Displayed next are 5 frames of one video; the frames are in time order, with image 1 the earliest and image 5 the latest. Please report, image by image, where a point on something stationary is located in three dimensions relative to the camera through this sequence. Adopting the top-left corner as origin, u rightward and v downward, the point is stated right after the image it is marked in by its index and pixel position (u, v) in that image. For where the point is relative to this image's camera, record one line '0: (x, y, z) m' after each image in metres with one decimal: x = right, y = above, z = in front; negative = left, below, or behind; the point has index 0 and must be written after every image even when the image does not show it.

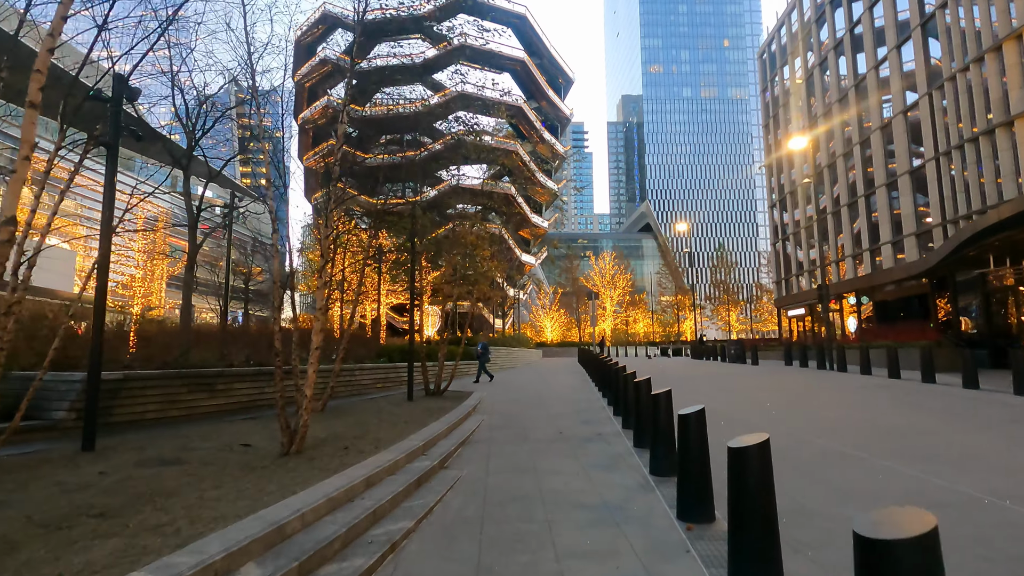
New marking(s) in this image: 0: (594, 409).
0: (+1.4, -2.1, +9.2) m
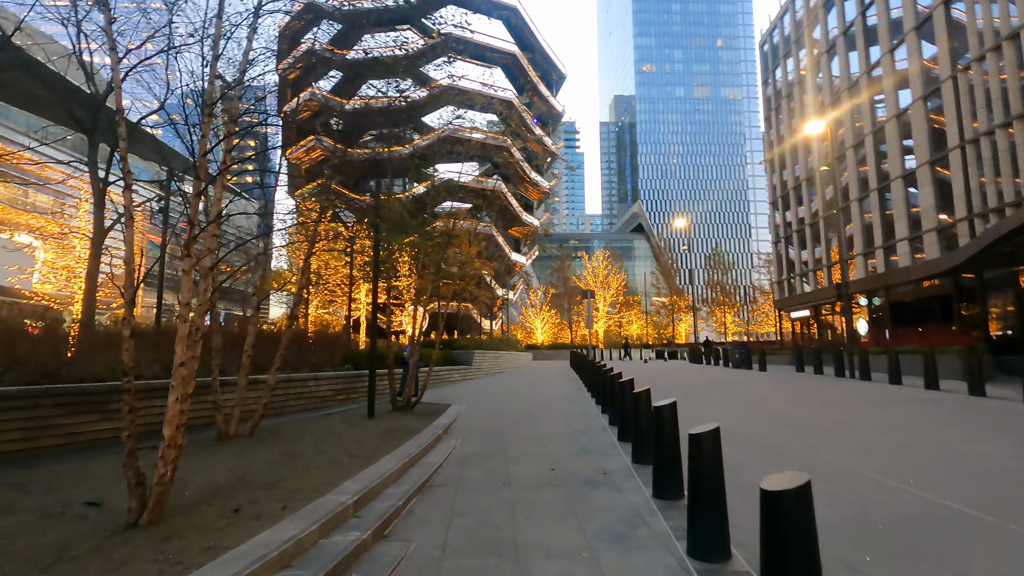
0: (+1.2, -2.0, +7.6) m
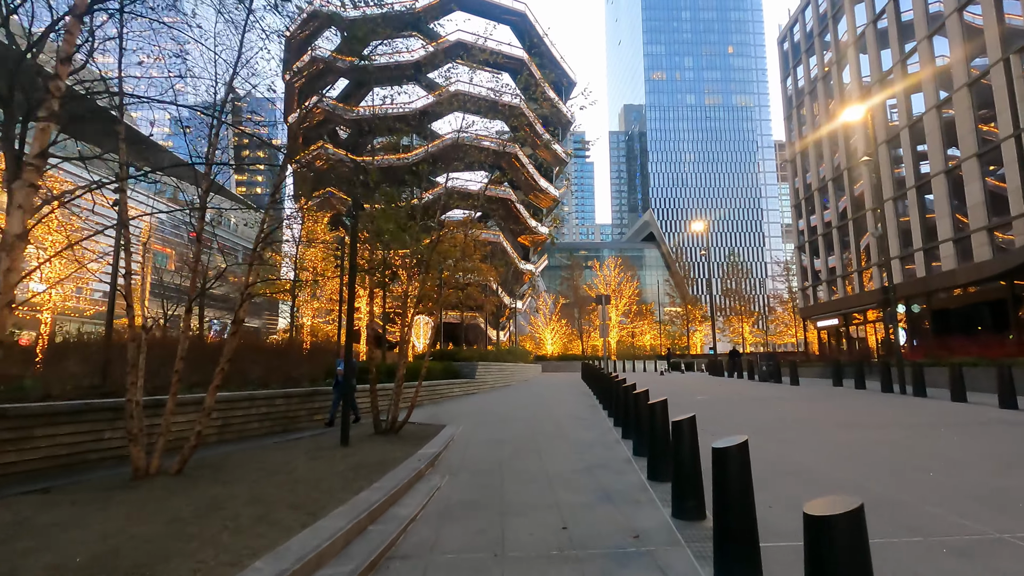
0: (+1.2, -2.0, +6.3) m
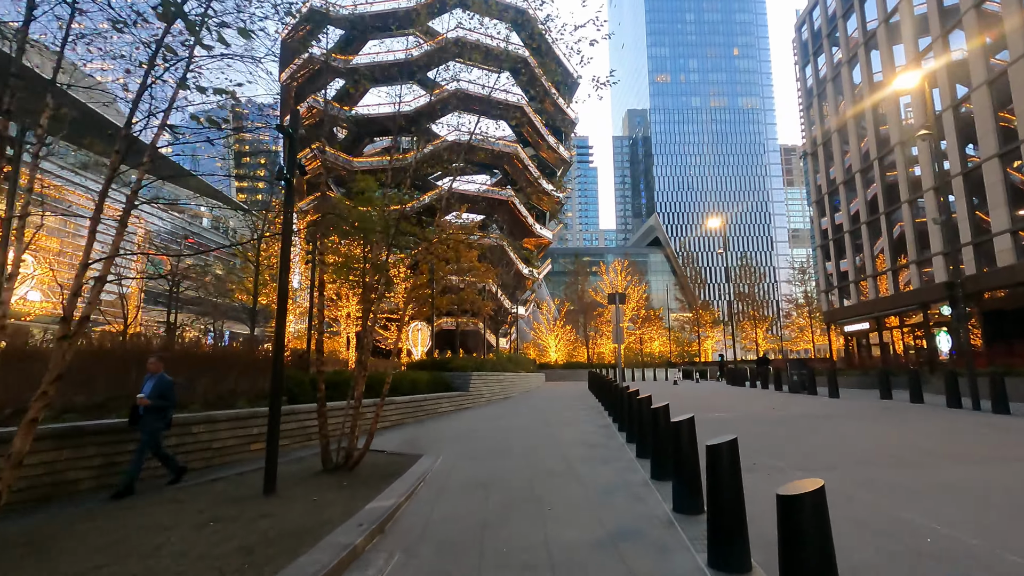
0: (+1.1, -1.9, +4.4) m
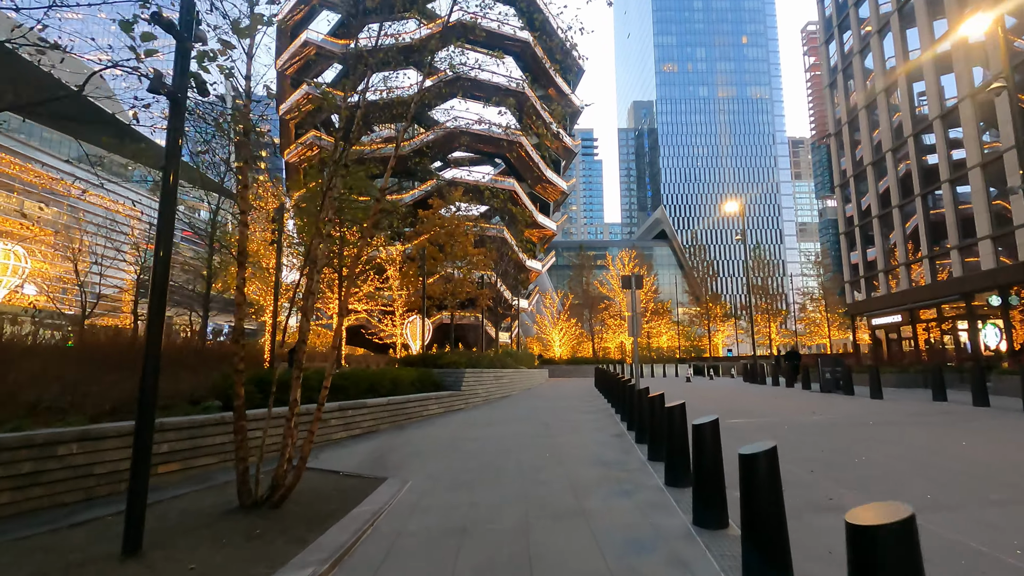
0: (+1.0, -1.7, +2.8) m
